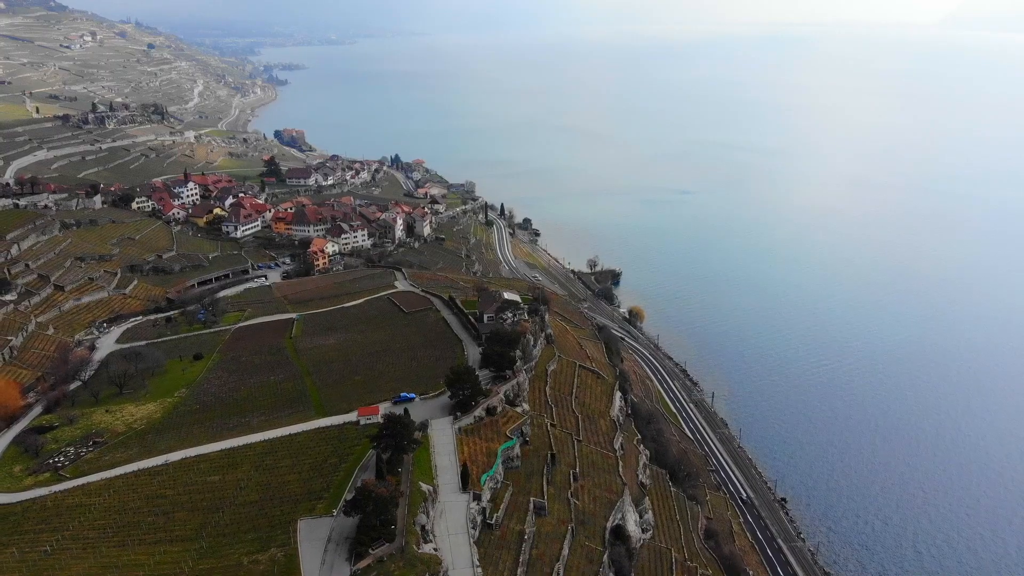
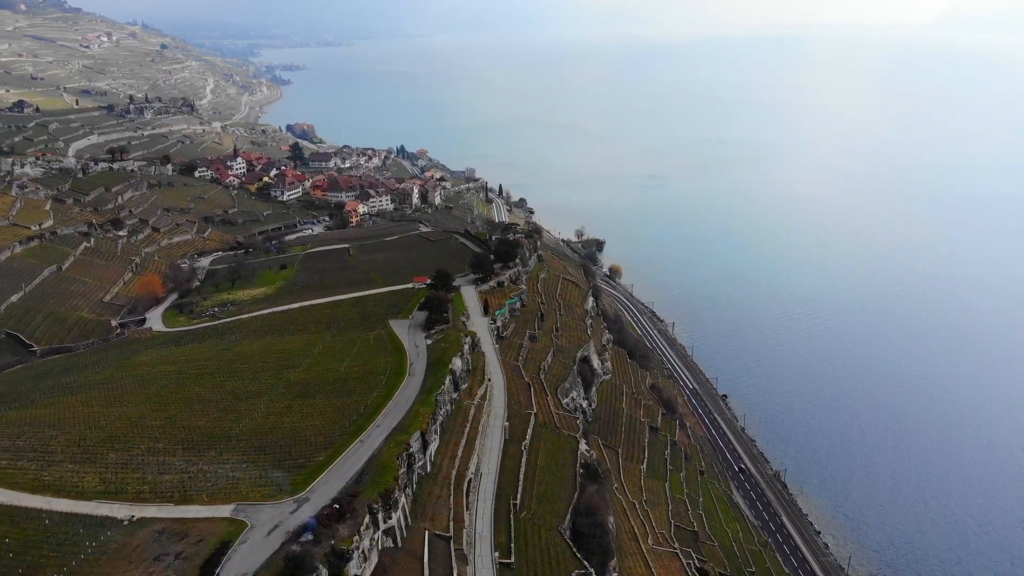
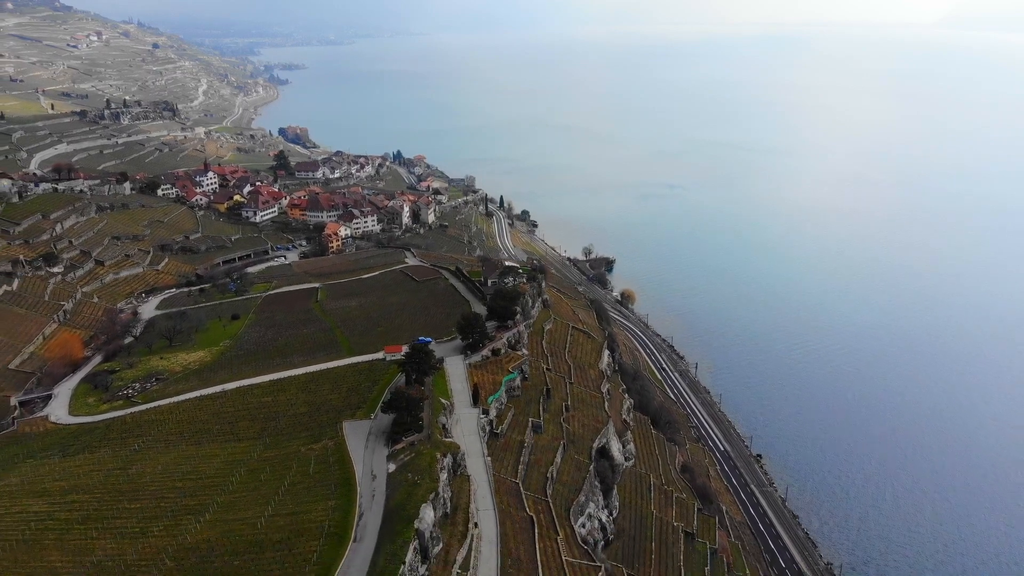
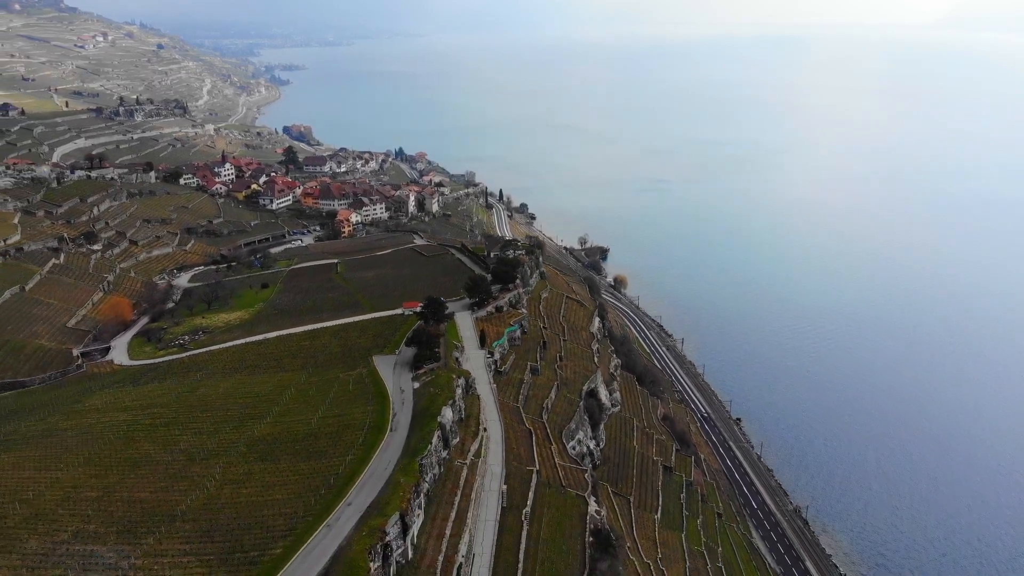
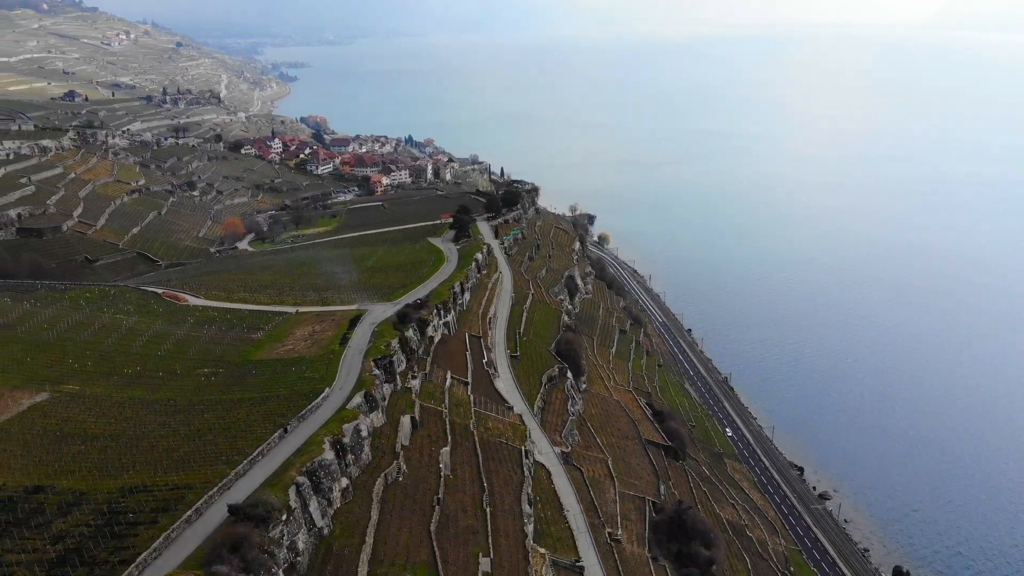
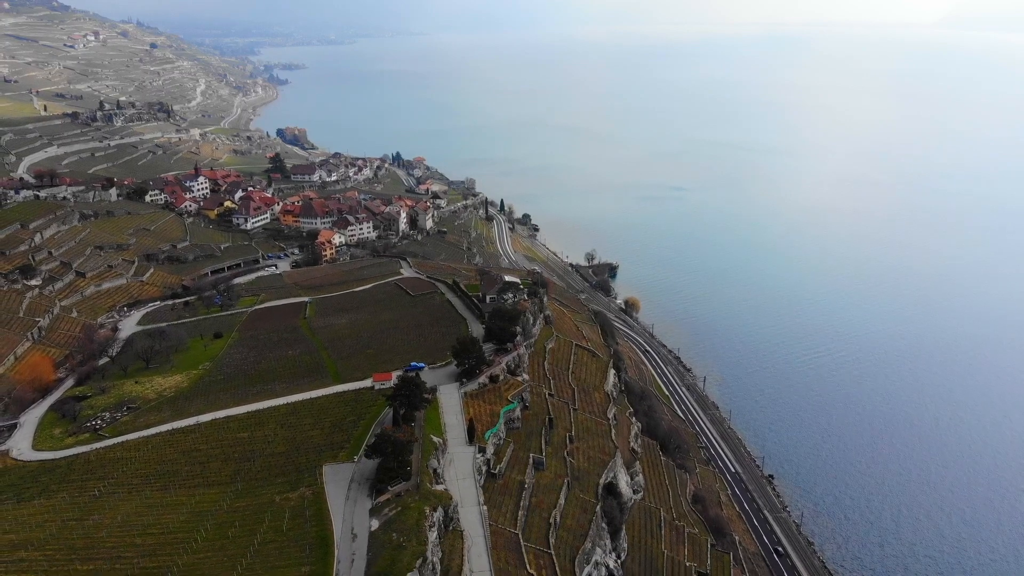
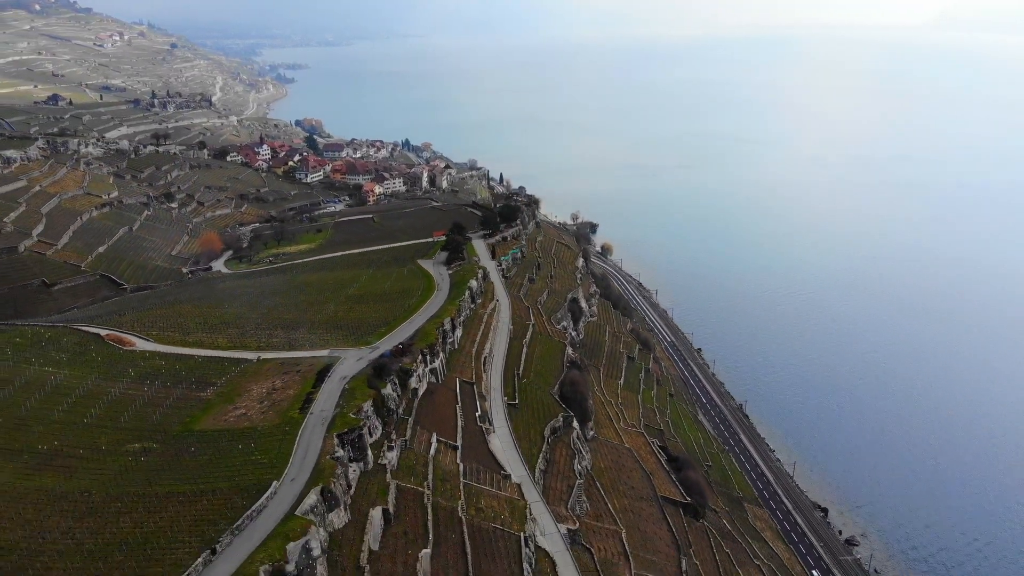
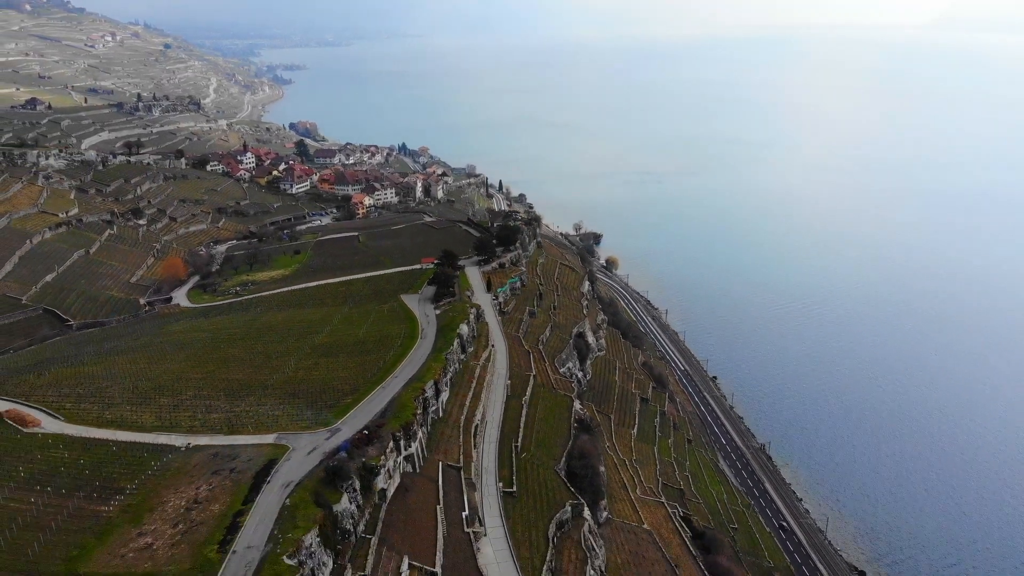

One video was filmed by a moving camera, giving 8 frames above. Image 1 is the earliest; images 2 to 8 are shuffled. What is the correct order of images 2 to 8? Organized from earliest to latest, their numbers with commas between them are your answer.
6, 3, 4, 2, 8, 7, 5
